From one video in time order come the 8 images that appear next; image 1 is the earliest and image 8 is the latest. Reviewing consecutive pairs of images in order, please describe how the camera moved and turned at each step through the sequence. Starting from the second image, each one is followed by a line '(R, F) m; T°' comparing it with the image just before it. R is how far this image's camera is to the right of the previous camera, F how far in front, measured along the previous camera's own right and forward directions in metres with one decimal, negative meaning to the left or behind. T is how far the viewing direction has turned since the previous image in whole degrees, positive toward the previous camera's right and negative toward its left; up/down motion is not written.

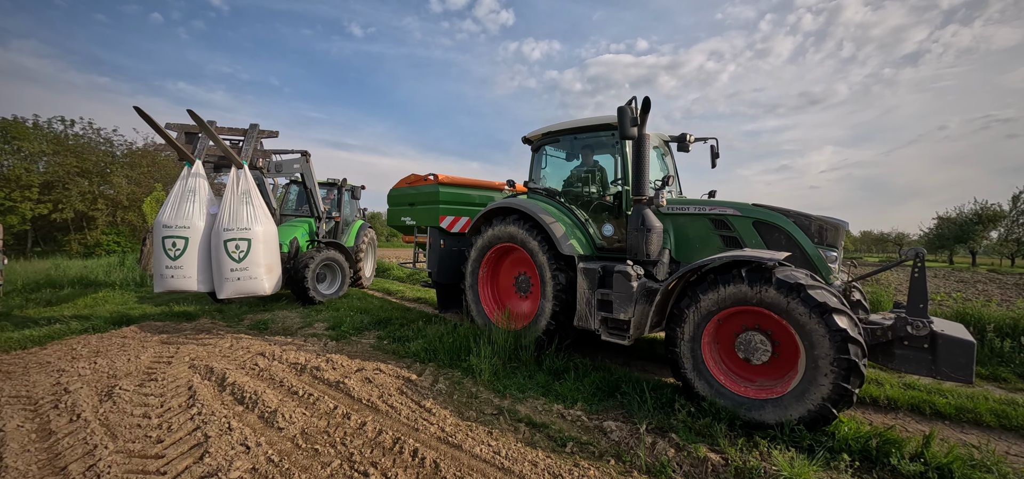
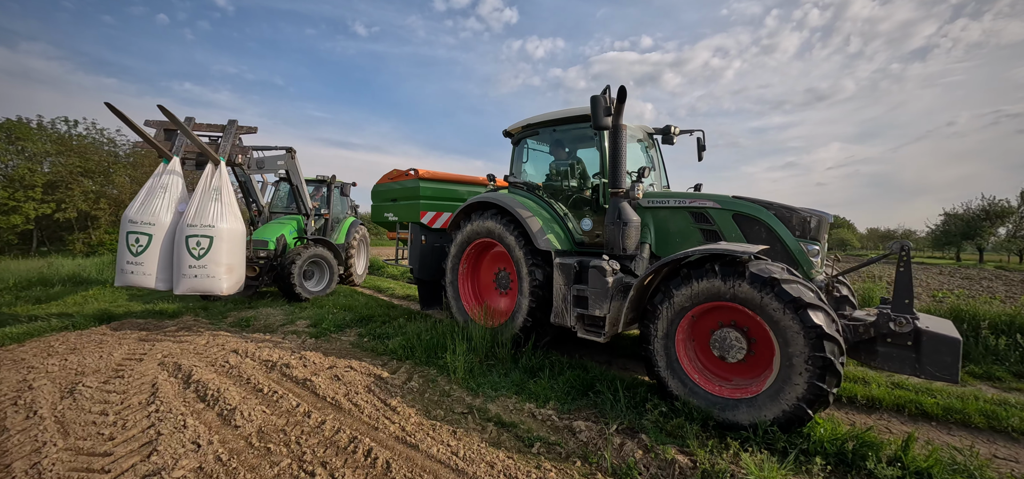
(+0.2, +0.1) m; -1°
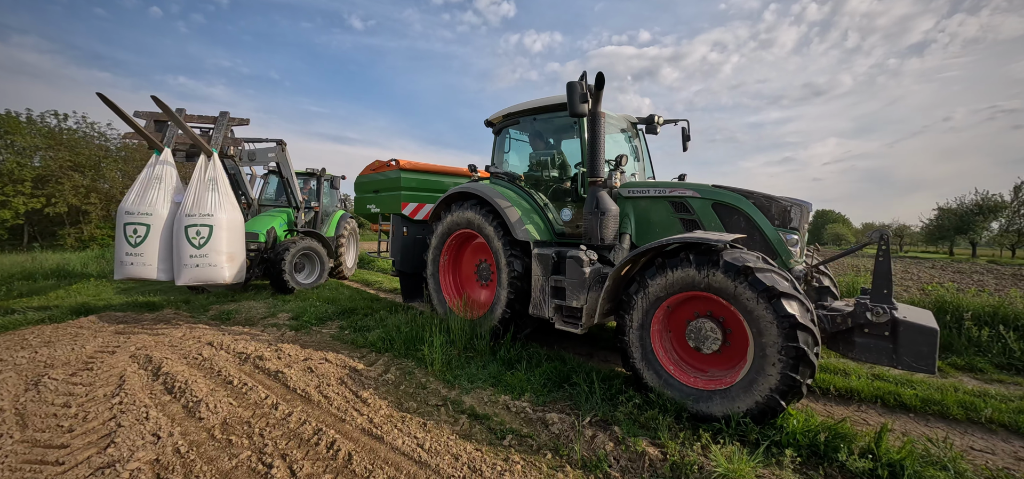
(+0.2, 0.0) m; 0°
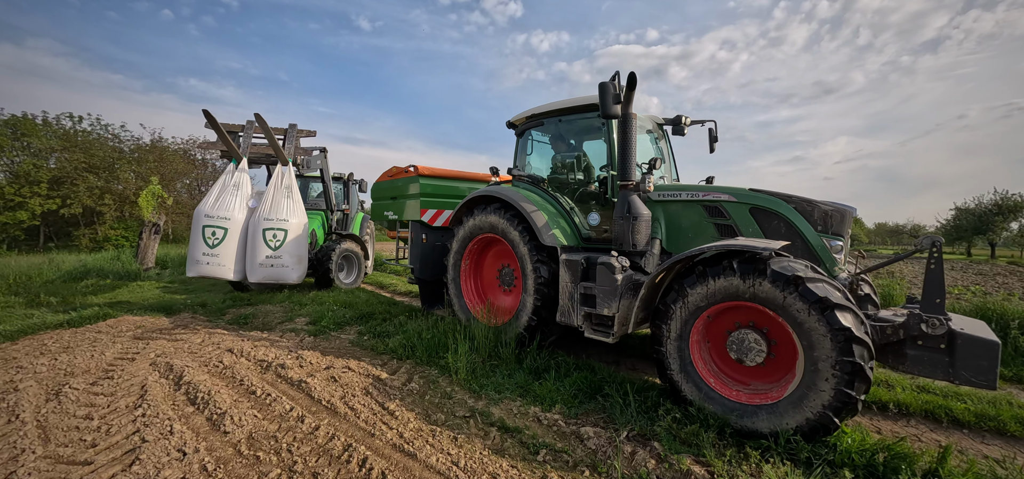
(-0.2, +0.1) m; -1°
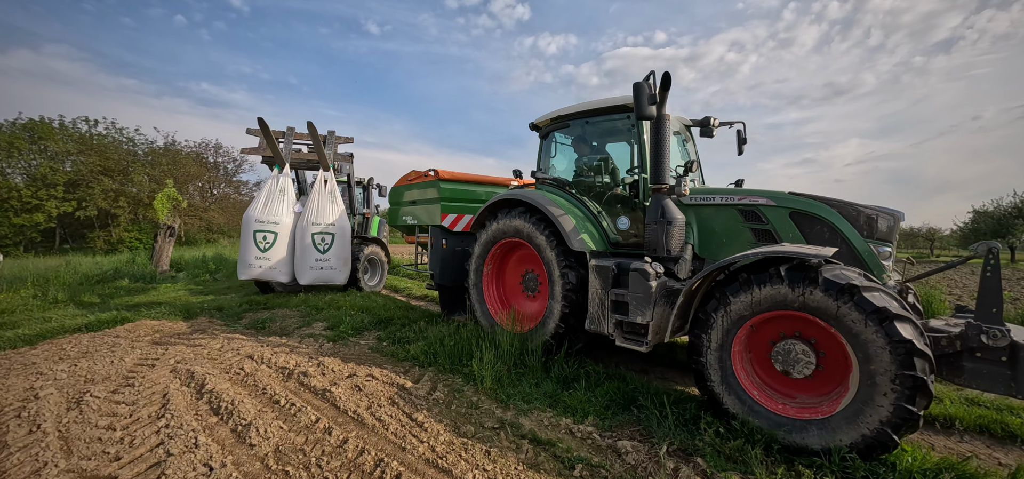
(-0.2, +0.1) m; -1°
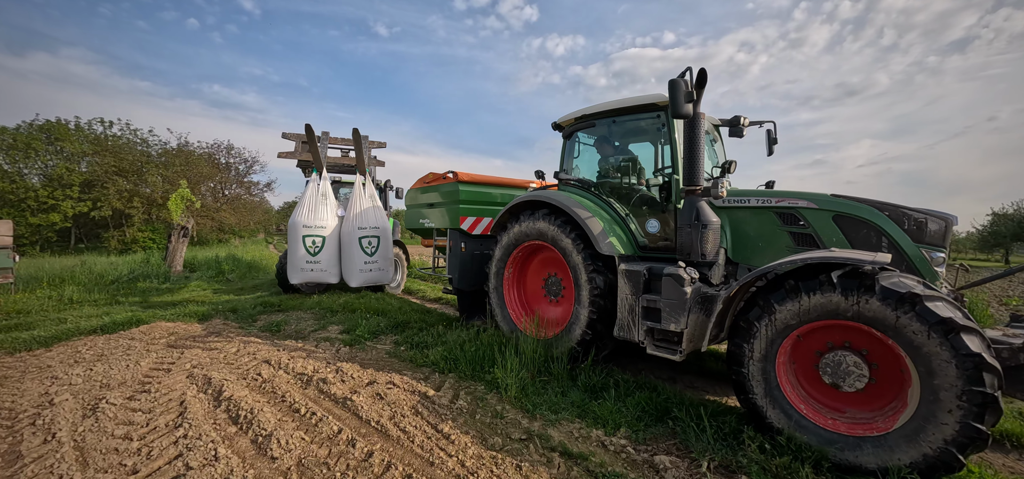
(-0.1, +0.1) m; -1°
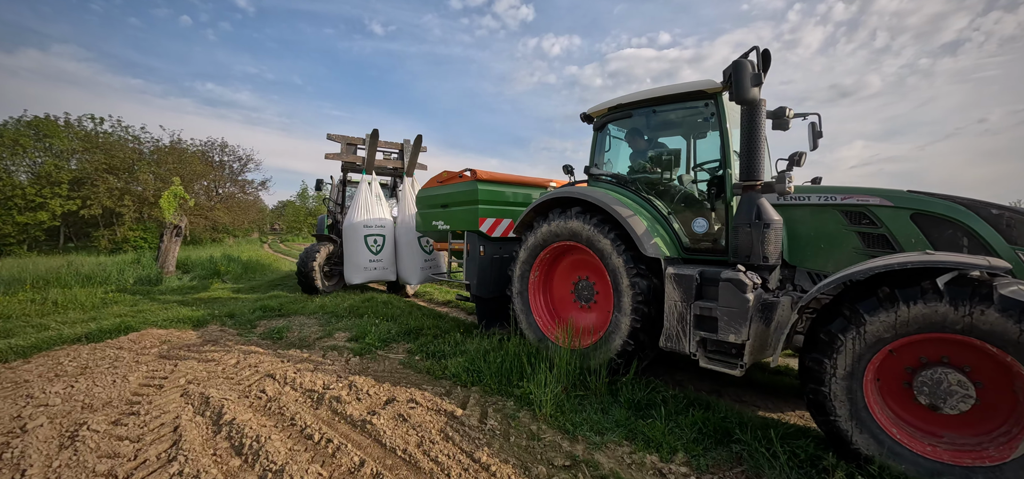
(-0.3, +0.3) m; +1°
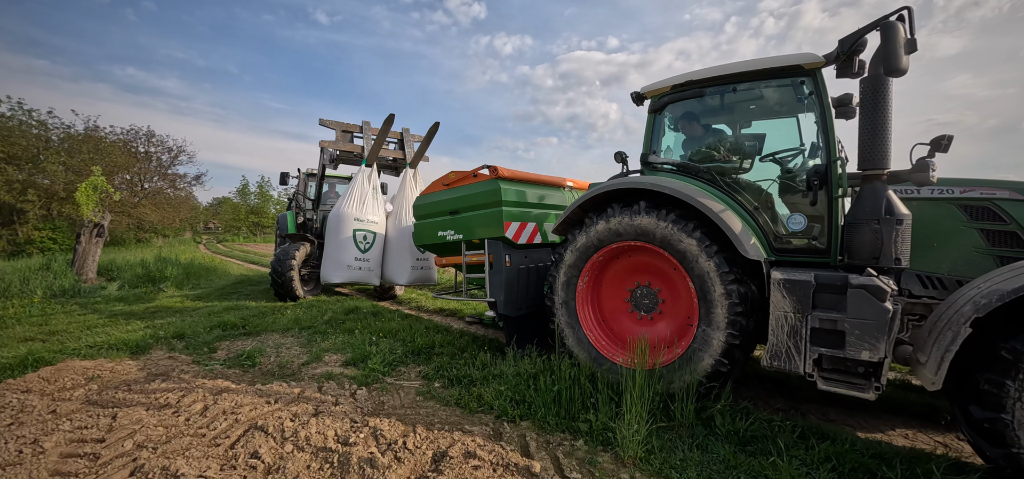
(-0.6, +0.6) m; +6°
